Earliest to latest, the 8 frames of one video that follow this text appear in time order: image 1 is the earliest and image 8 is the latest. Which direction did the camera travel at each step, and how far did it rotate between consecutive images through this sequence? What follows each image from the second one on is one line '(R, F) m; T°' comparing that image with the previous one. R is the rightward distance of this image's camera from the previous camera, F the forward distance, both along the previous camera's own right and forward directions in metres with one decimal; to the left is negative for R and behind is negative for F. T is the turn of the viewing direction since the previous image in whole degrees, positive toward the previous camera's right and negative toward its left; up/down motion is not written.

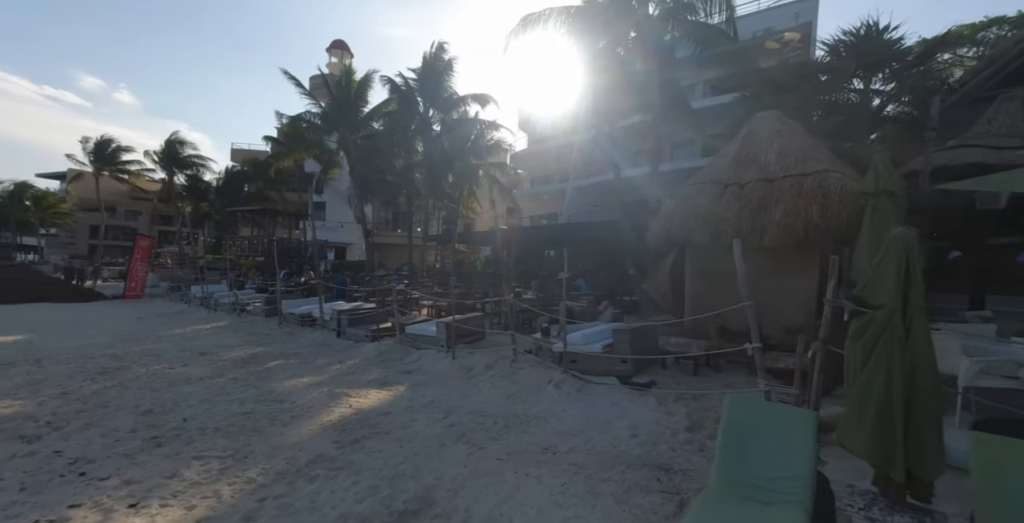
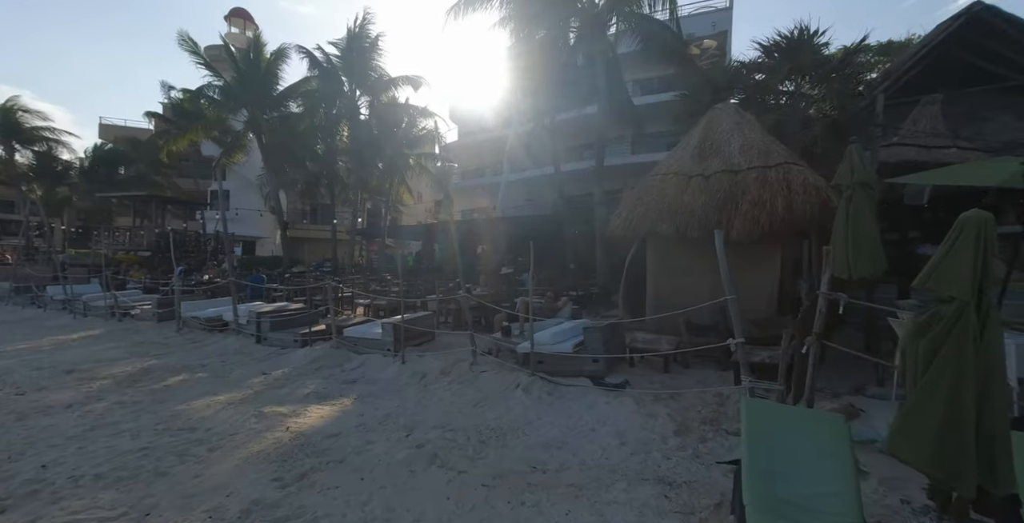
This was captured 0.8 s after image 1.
(-0.4, +0.5) m; +9°
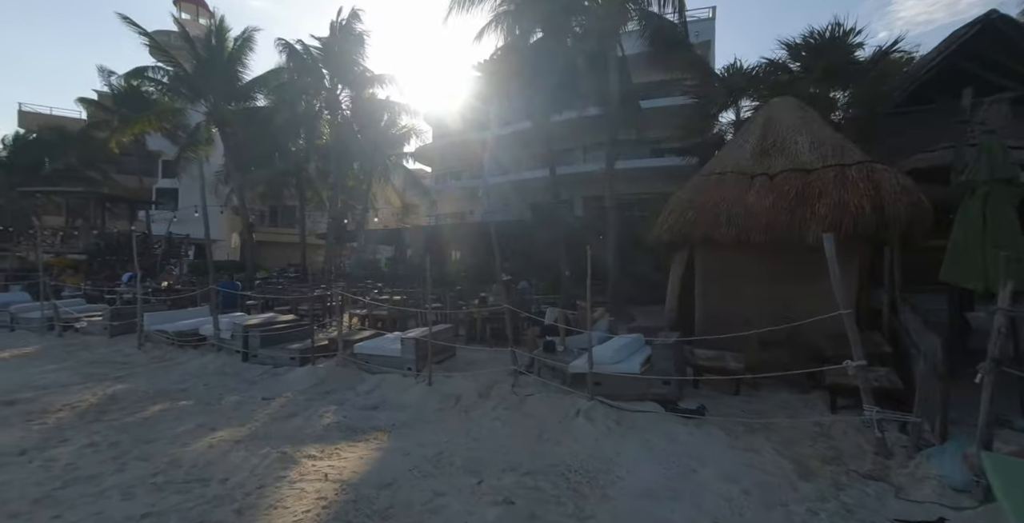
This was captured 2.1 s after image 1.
(-0.9, +0.6) m; +4°
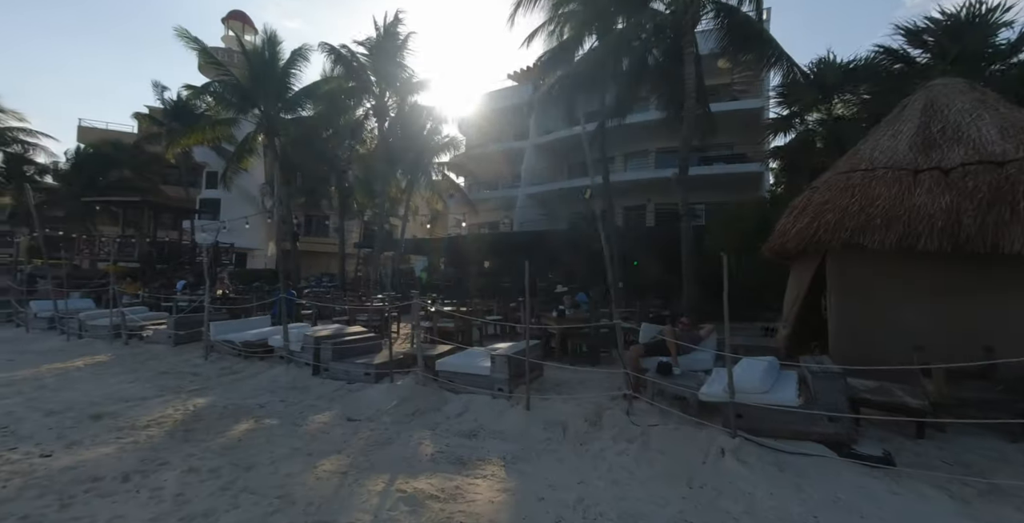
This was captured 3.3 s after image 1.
(-0.9, +0.4) m; -3°
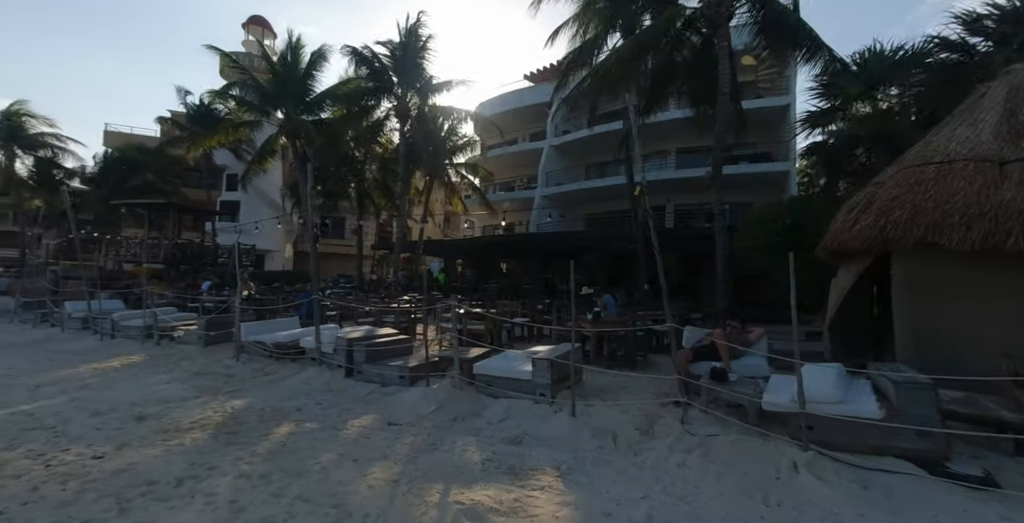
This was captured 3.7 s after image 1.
(-0.4, +0.1) m; -2°
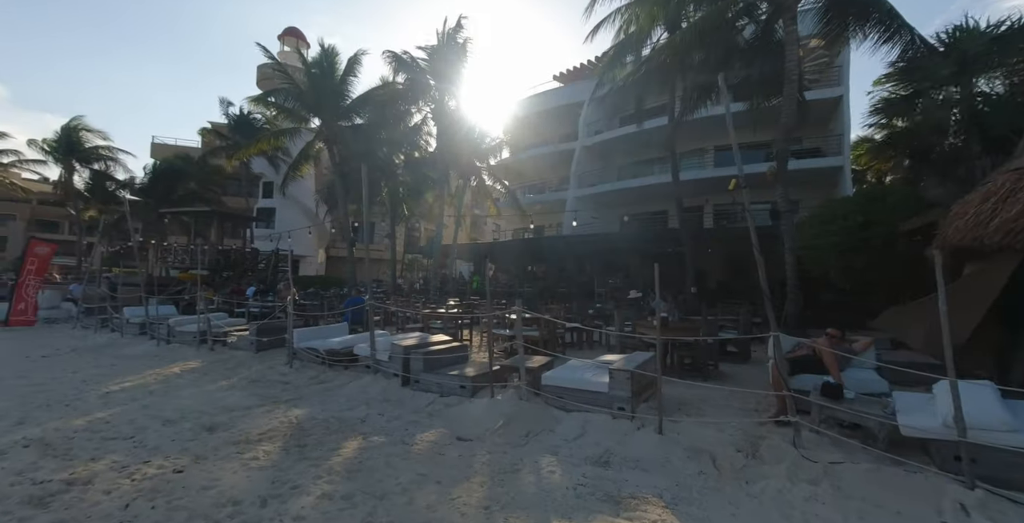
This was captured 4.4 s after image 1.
(-0.6, +0.3) m; -3°
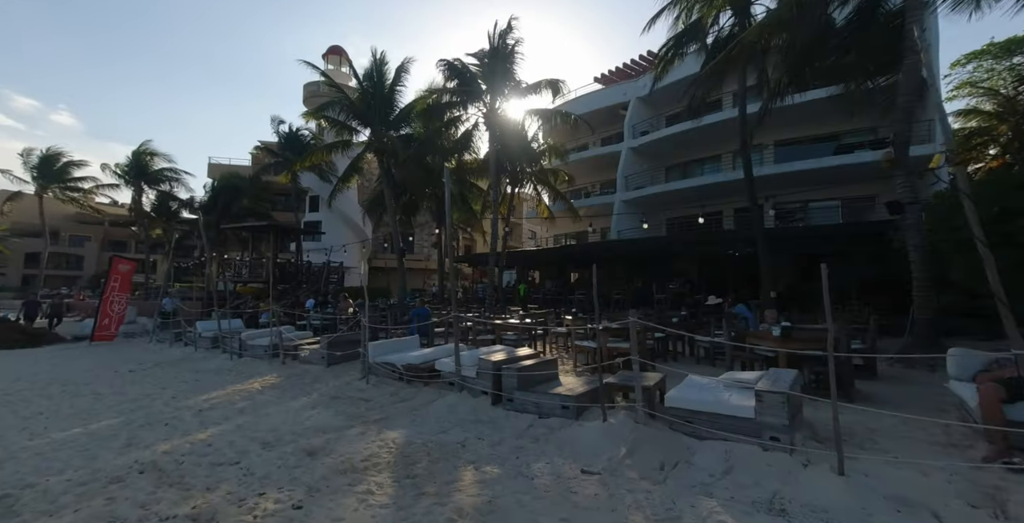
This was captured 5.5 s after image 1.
(-1.0, +0.5) m; -5°
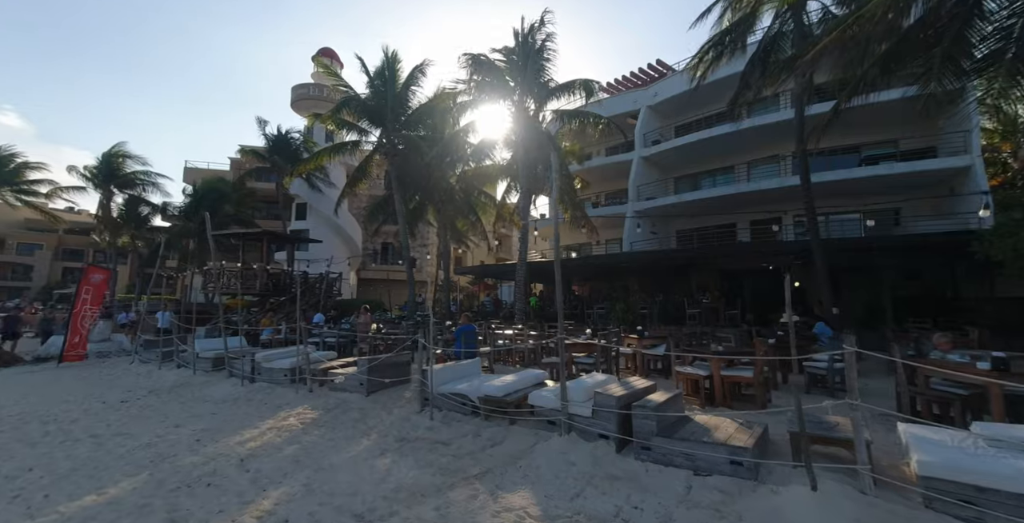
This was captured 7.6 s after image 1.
(-2.0, +1.4) m; +2°
